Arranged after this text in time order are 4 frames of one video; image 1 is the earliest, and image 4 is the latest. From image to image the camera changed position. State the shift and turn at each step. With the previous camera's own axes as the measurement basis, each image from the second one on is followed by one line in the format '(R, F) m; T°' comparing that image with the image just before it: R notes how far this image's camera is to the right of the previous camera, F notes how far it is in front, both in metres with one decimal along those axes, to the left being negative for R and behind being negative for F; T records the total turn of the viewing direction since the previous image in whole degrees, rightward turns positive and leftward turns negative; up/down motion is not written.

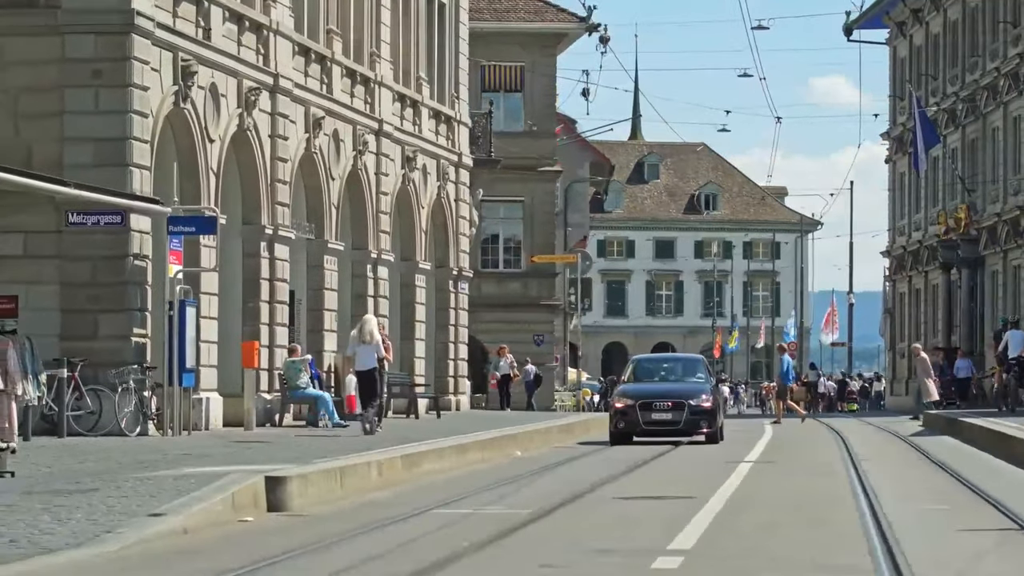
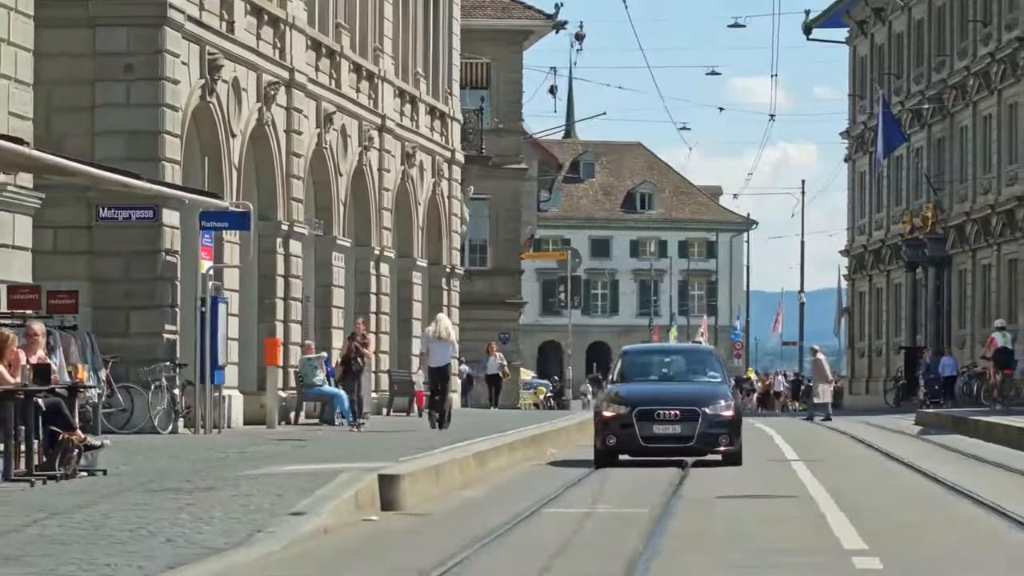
(-1.3, +0.3) m; +2°
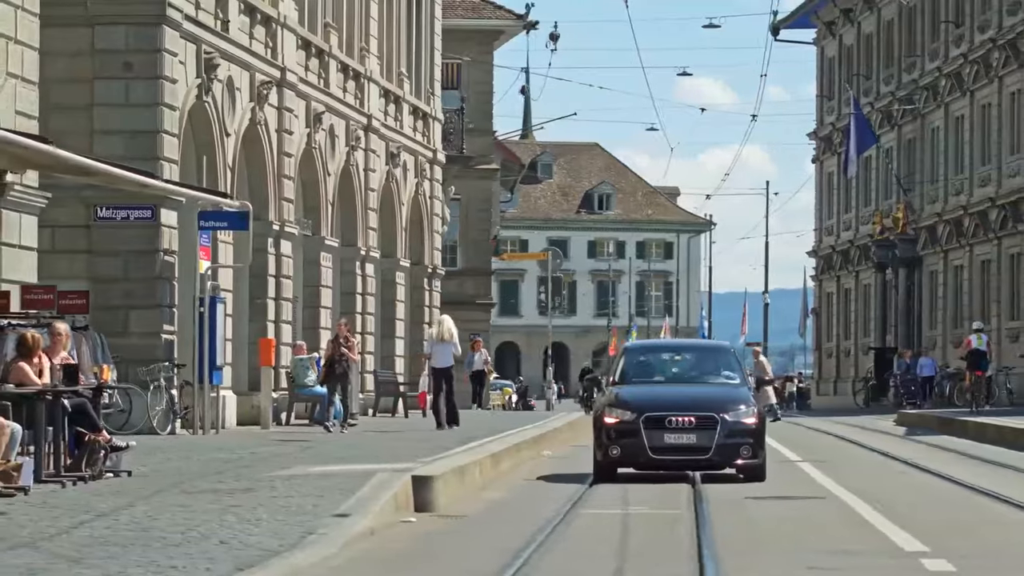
(-0.5, +0.1) m; +1°
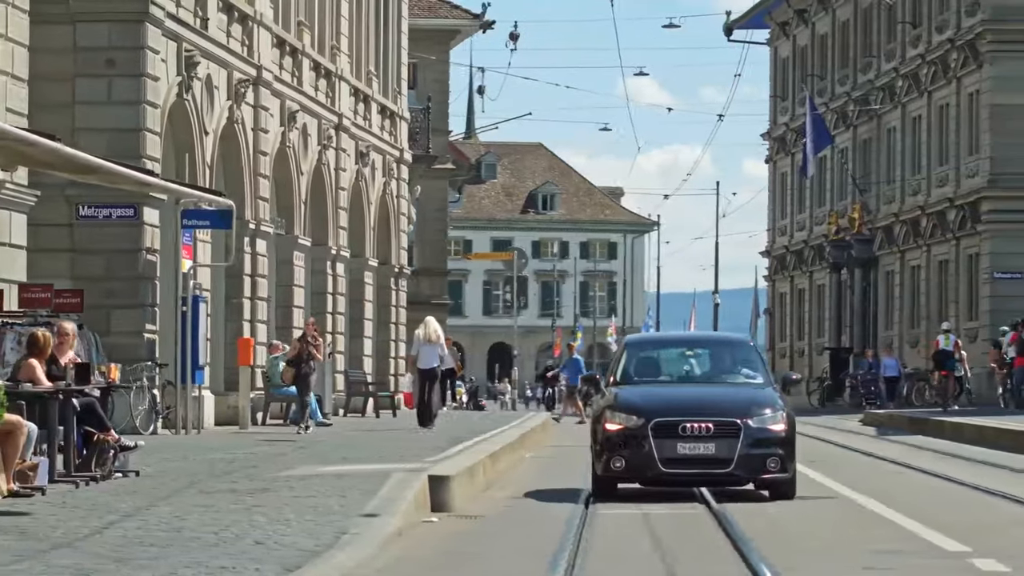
(-0.5, +0.1) m; +1°
